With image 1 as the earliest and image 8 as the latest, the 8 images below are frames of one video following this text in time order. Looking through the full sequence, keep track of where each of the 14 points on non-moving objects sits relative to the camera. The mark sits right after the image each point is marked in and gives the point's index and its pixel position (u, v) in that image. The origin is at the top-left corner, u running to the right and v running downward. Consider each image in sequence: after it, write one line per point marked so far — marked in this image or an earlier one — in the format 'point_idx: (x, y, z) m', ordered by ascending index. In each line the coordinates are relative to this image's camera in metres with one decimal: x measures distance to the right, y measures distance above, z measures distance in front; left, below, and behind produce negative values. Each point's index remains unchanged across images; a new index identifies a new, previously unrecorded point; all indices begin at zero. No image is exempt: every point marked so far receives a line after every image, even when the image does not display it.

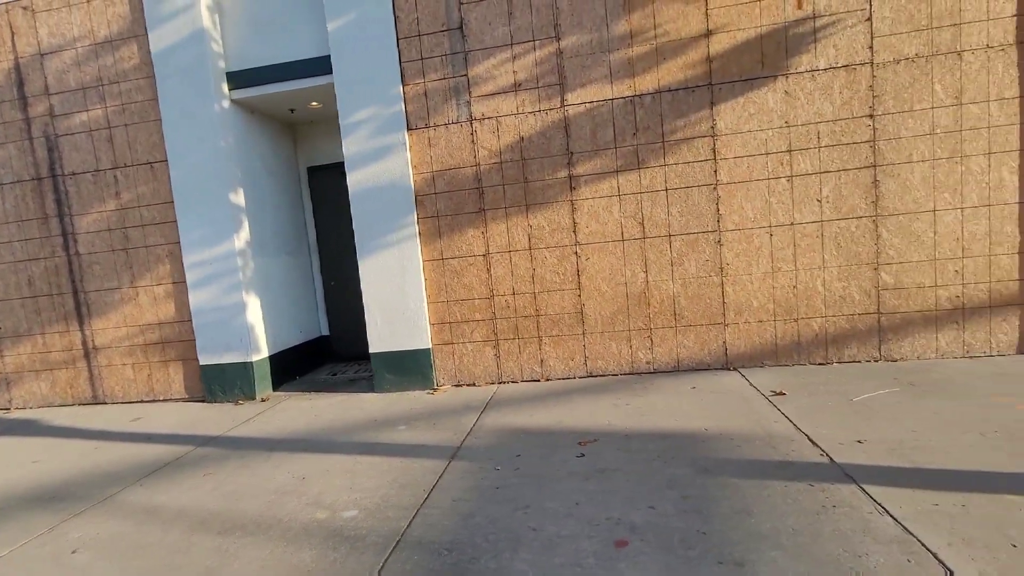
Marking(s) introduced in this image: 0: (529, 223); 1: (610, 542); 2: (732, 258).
0: (+0.2, +0.7, +5.8) m
1: (+0.5, -1.4, +2.8) m
2: (+2.3, +0.3, +5.5) m
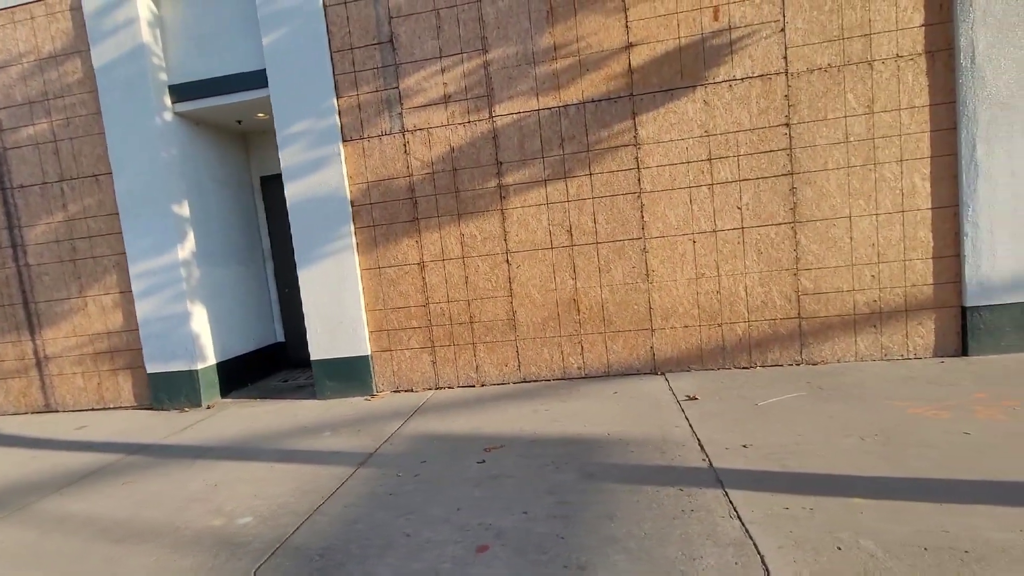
0: (-0.6, +0.6, +5.9) m
1: (-0.2, -1.4, +2.9) m
2: (+1.5, +0.3, +5.6) m
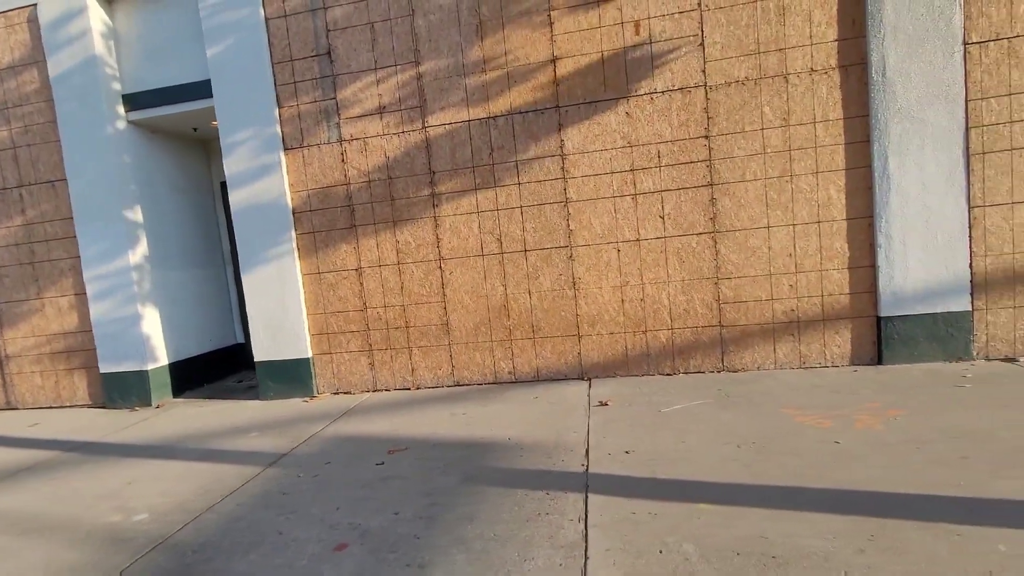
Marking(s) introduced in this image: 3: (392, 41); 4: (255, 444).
0: (-1.3, +0.6, +6.1) m
1: (-1.0, -1.5, +3.1) m
2: (+0.8, +0.2, +5.8) m
3: (-1.3, +2.7, +5.9) m
4: (-2.4, -1.5, +5.0) m
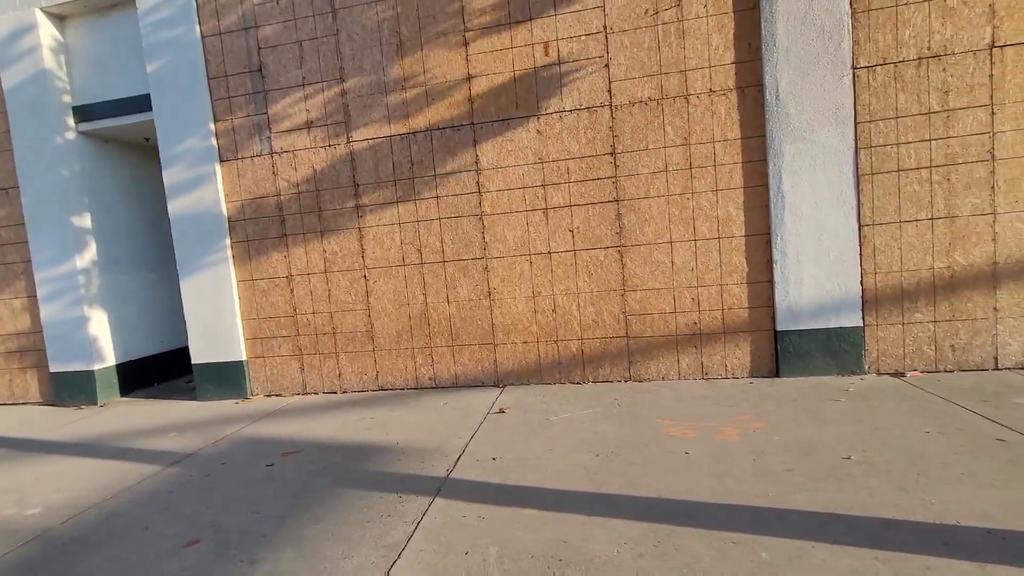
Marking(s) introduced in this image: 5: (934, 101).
0: (-2.2, +0.5, +6.4) m
1: (-2.0, -1.6, +3.3) m
2: (-0.2, +0.1, +6.0) m
3: (-2.2, +2.6, +6.1) m
4: (-3.4, -1.5, +5.2) m
5: (+3.9, +1.7, +4.9) m
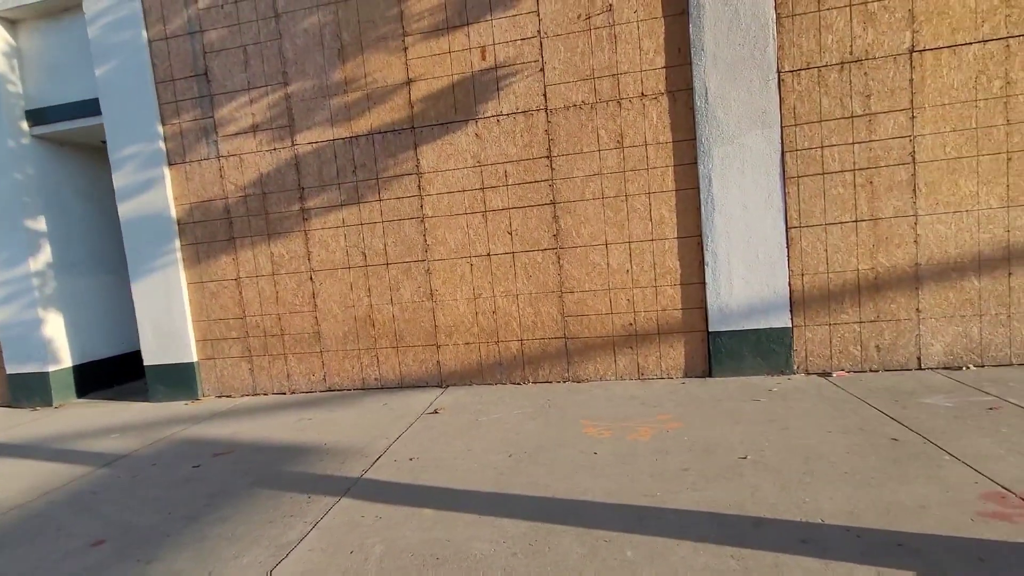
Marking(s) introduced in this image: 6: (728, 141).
0: (-2.9, +0.4, +6.4) m
1: (-2.7, -1.6, +3.4) m
2: (-0.8, 0.0, +6.0) m
3: (-2.9, +2.6, +6.2) m
4: (-4.0, -1.6, +5.3) m
5: (+3.2, +1.7, +5.0) m
6: (+2.1, +1.4, +5.2) m
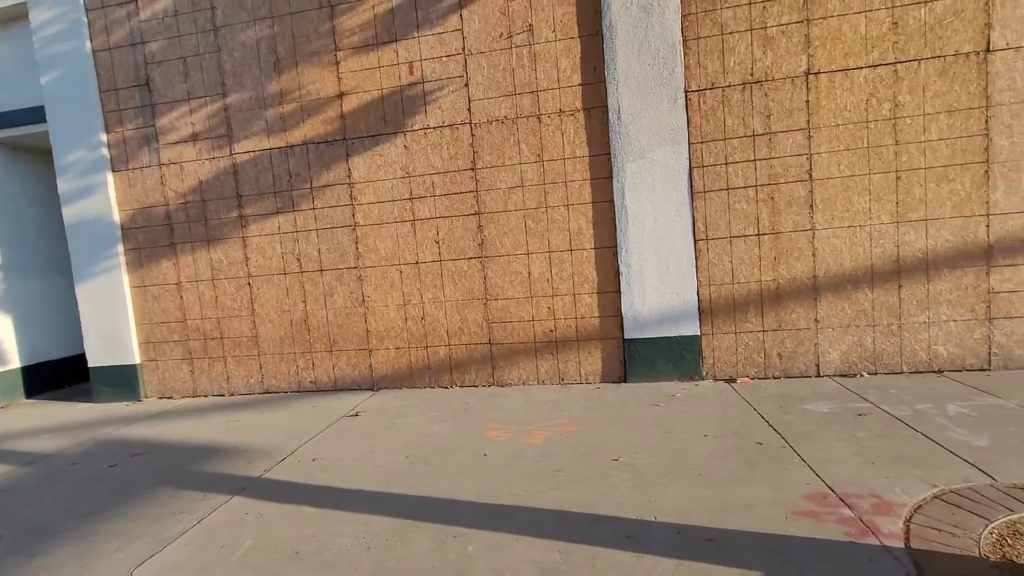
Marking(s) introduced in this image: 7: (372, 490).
0: (-3.7, +0.4, +6.6) m
1: (-3.5, -1.7, +3.6) m
2: (-1.7, 0.0, +6.2) m
3: (-3.7, +2.5, +6.4) m
4: (-4.9, -1.6, +5.5) m
5: (+2.4, +1.6, +5.2) m
6: (+1.3, +1.3, +5.4) m
7: (-1.0, -1.4, +3.7) m
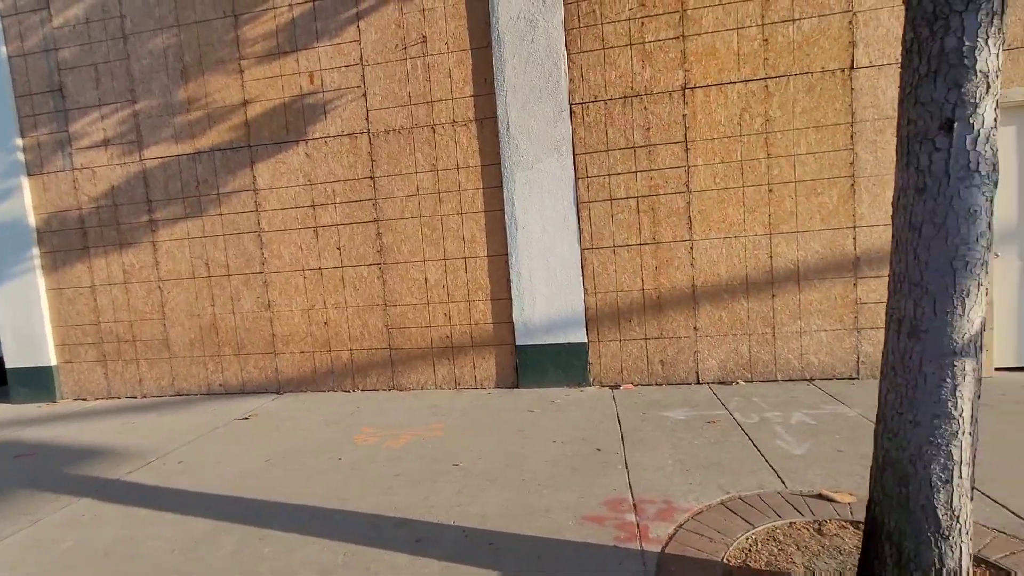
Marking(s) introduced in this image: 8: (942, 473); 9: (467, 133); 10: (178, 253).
0: (-4.9, +0.3, +6.7) m
1: (-4.7, -1.7, +3.7) m
2: (-2.8, -0.1, +6.3) m
3: (-4.8, +2.5, +6.4) m
4: (-6.0, -1.6, +5.6) m
5: (+1.3, +1.5, +5.3) m
6: (+0.2, +1.3, +5.6) m
7: (-2.1, -1.5, +3.8) m
8: (+1.5, -0.7, +1.9) m
9: (-0.5, +1.7, +5.7) m
10: (-4.1, +0.4, +6.5) m
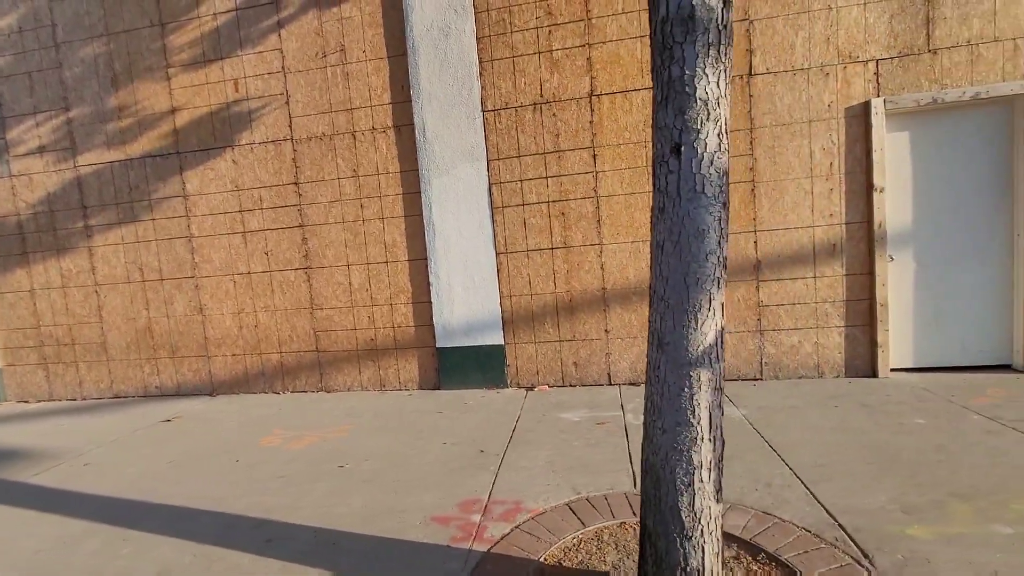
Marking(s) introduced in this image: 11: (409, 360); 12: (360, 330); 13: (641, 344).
0: (-5.8, +0.3, +6.8) m
1: (-5.5, -1.8, +3.8) m
2: (-3.7, -0.1, +6.5) m
3: (-5.7, +2.4, +6.6) m
4: (-6.9, -1.7, +5.7) m
5: (+0.4, +1.5, +5.4) m
6: (-0.7, +1.2, +5.7) m
7: (-3.0, -1.5, +4.0) m
8: (+0.7, -0.7, +2.0) m
9: (-1.4, +1.6, +5.8) m
10: (-5.0, +0.4, +6.6) m
11: (-1.2, -0.8, +6.1) m
12: (-1.7, -0.5, +6.1) m
13: (+1.3, -0.6, +5.4) m
